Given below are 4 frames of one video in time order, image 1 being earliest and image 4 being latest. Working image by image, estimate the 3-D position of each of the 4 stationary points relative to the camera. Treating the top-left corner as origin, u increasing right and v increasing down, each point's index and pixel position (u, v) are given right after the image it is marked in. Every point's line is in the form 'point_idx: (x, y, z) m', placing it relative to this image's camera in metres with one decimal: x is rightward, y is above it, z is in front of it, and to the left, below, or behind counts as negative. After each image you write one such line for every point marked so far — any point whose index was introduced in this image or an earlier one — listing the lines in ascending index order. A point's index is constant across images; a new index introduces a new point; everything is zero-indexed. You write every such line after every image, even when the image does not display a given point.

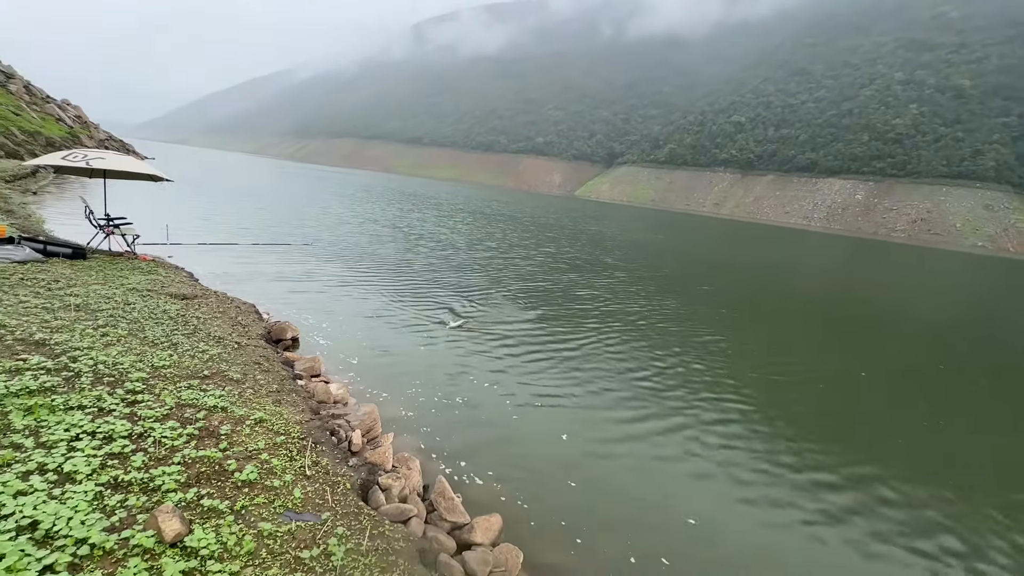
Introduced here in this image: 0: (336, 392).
0: (-6.1, -3.6, +16.3) m
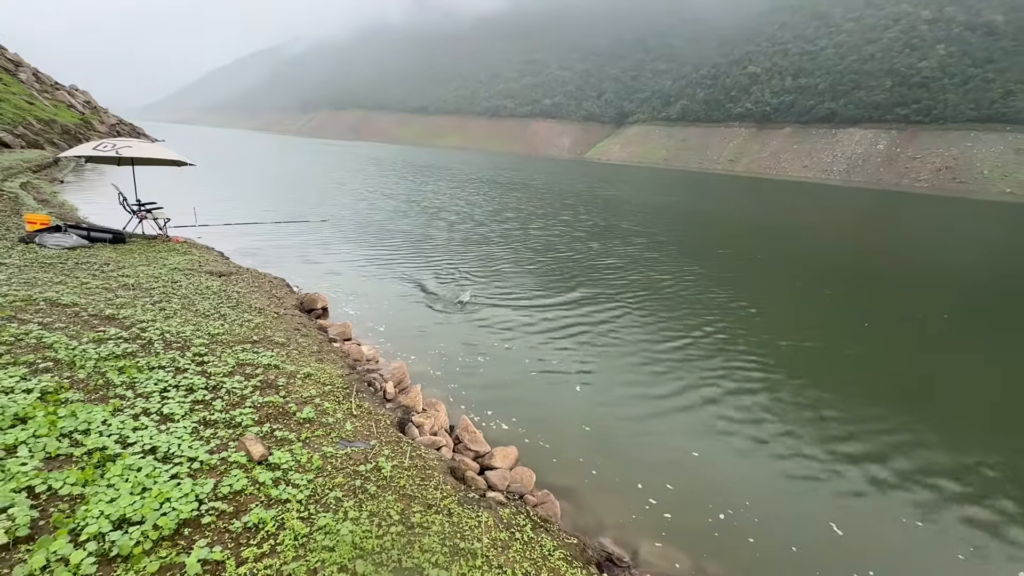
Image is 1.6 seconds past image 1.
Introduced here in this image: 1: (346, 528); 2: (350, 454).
0: (-5.7, -2.5, +18.5) m
1: (-2.9, -4.3, +8.3) m
2: (-3.7, -3.8, +10.6) m
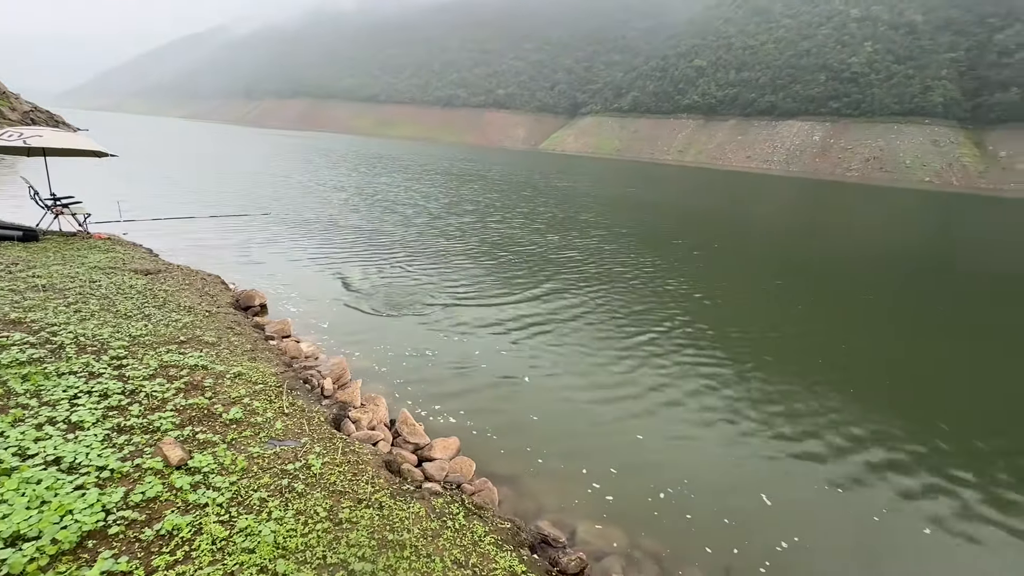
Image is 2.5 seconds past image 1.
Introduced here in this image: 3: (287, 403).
0: (-7.9, -2.3, +17.9) m
1: (-4.2, -4.2, +8.1) m
2: (-5.1, -3.6, +10.4) m
3: (-6.1, -3.1, +12.7) m
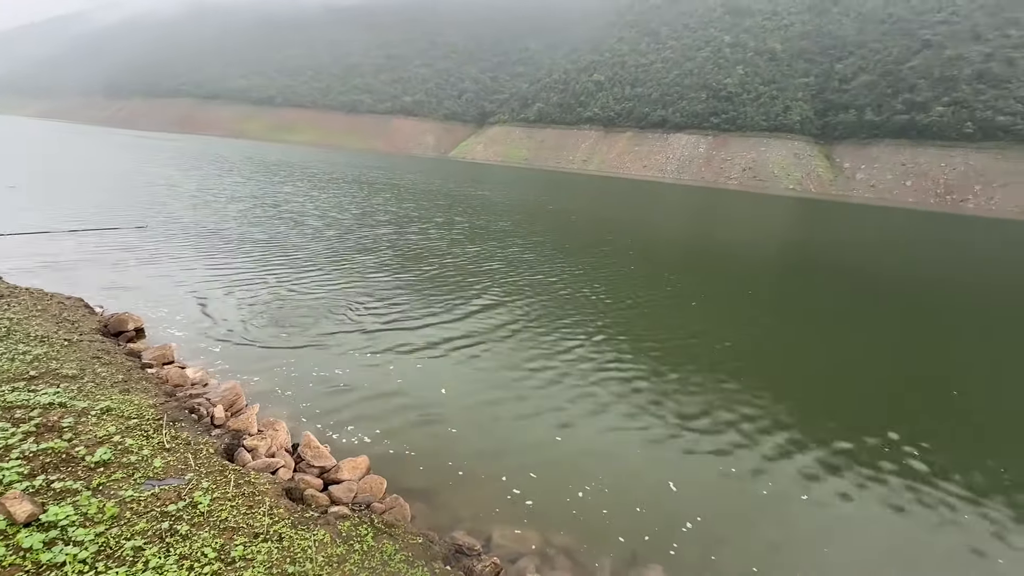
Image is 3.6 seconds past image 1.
0: (-11.1, -3.0, +16.3) m
1: (-5.7, -4.5, +7.3) m
2: (-7.0, -4.1, +9.3) m
3: (-8.4, -3.7, +11.5) m
